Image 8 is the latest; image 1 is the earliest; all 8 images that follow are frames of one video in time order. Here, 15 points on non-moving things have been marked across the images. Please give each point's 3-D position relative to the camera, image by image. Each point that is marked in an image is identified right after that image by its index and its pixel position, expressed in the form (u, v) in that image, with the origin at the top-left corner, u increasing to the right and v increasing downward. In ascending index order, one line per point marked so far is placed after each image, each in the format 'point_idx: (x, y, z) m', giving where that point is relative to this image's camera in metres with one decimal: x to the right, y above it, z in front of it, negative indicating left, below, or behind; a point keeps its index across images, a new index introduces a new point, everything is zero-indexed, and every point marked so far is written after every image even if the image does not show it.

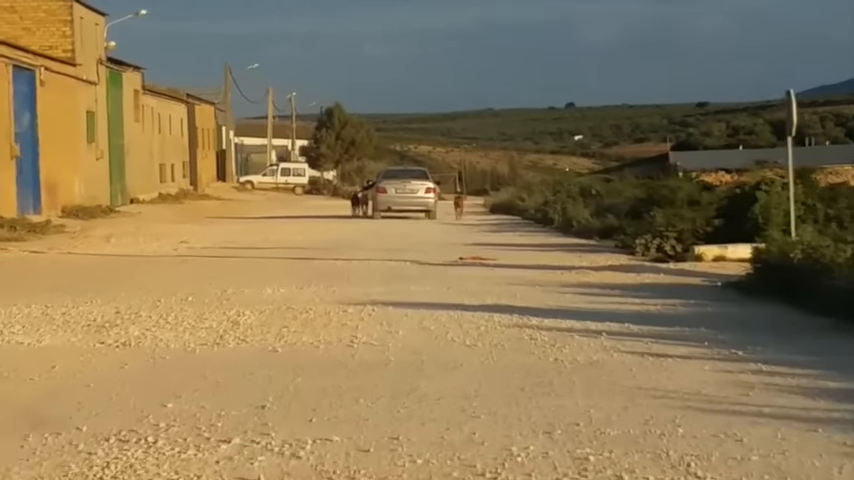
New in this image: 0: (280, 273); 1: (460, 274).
0: (-1.5, -0.3, +19.4) m
1: (+0.3, -0.3, +18.4) m
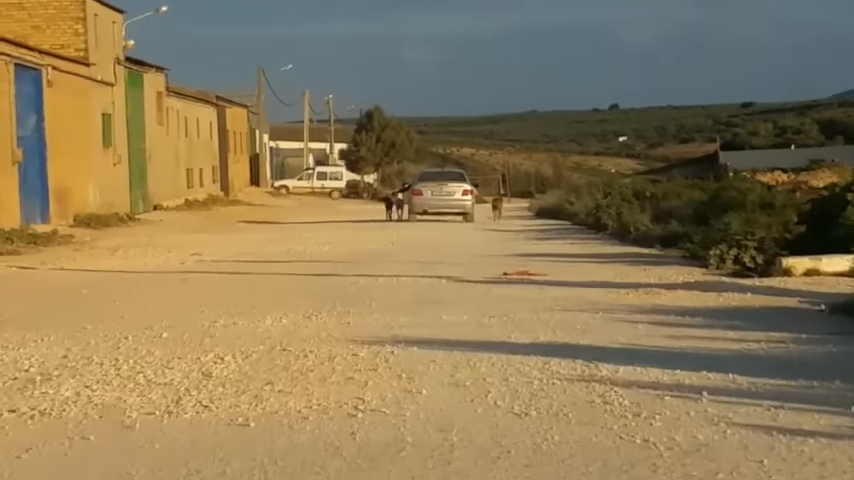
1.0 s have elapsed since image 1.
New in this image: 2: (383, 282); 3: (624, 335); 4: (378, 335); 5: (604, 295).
0: (-1.2, -0.5, +16.3) m
1: (+0.6, -0.4, +15.3) m
2: (-0.4, -0.4, +17.8) m
3: (+1.2, -0.5, +11.4) m
4: (-0.3, -0.6, +11.7) m
5: (+1.4, -0.4, +15.2) m
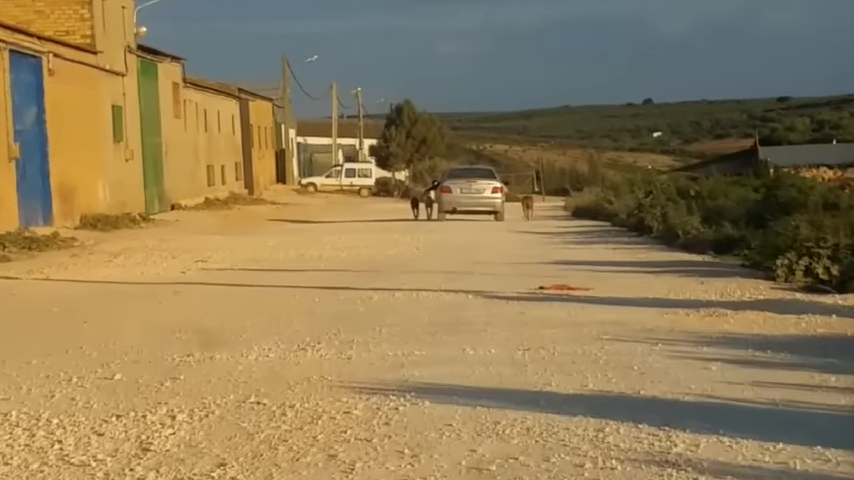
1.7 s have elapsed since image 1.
0: (-1.0, -0.5, +13.8) m
1: (+0.8, -0.5, +12.8) m
2: (-0.2, -0.5, +15.4) m
3: (+1.2, -0.6, +9.0) m
4: (-0.2, -0.7, +9.2) m
5: (+1.5, -0.5, +12.8) m
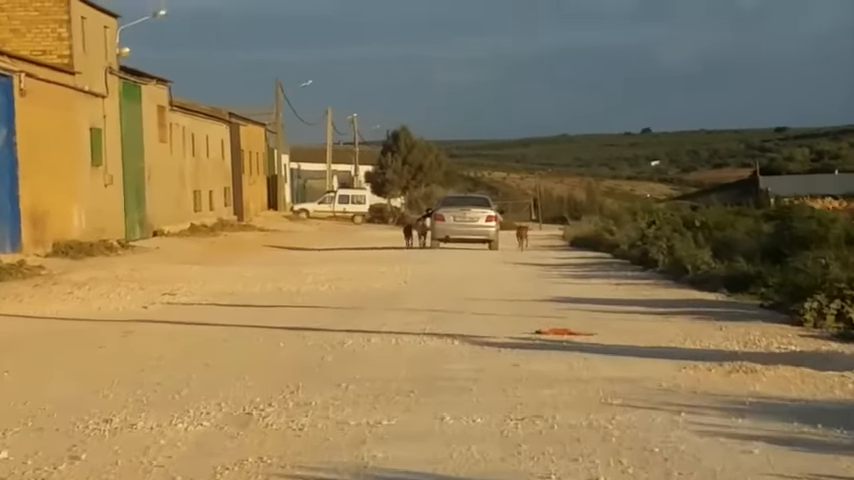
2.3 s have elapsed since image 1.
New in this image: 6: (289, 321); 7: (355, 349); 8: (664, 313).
0: (-1.2, -0.8, +11.9) m
1: (+0.6, -0.8, +10.9) m
2: (-0.3, -0.7, +13.4) m
3: (+1.1, -0.8, +7.0) m
4: (-0.3, -0.8, +7.3) m
5: (+1.4, -0.8, +10.8) m
6: (-1.2, -0.7, +17.2) m
7: (-0.5, -0.7, +13.2) m
8: (+2.0, -0.6, +16.8) m
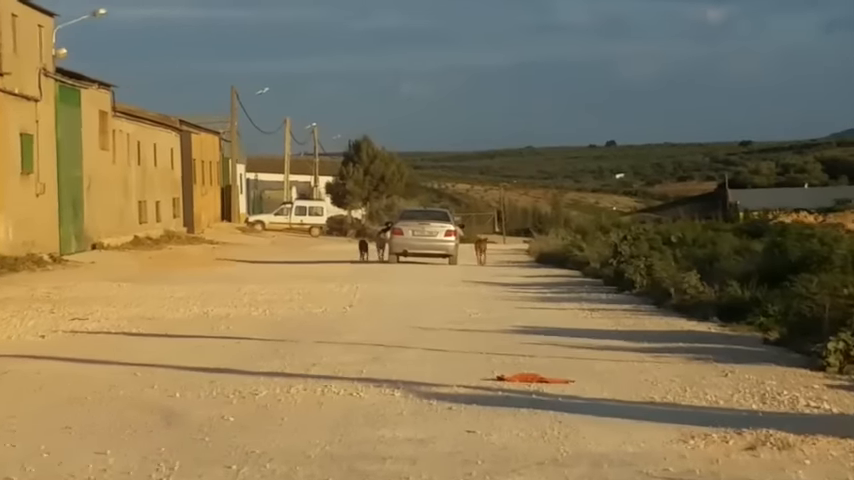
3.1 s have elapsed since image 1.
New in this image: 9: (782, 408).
0: (-1.5, -0.9, +9.1) m
1: (+0.3, -0.9, +8.1) m
2: (-0.7, -0.9, +10.6) m
3: (+0.9, -0.9, +4.2) m
4: (-0.6, -0.9, +4.5) m
5: (+1.1, -0.9, +8.0) m
6: (-1.6, -0.9, +14.4) m
7: (-0.9, -0.9, +10.4) m
8: (+1.6, -0.8, +14.0) m
9: (+1.8, -0.8, +10.0) m
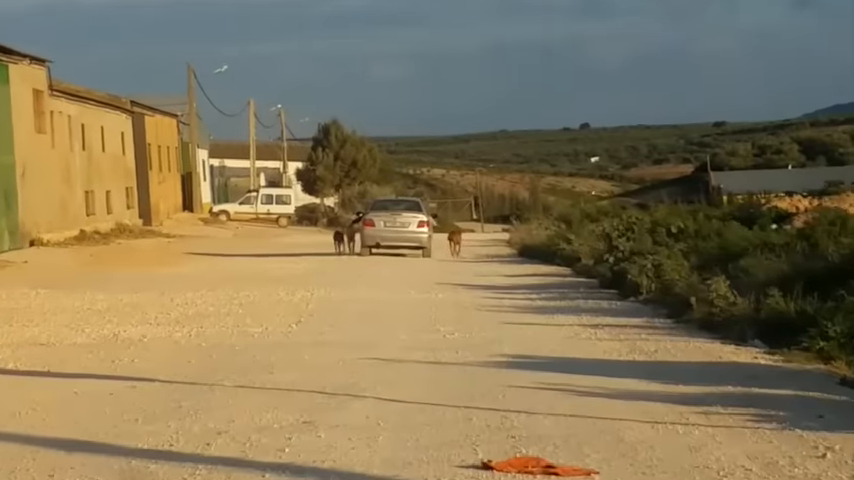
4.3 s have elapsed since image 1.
0: (-1.7, -1.0, +5.1) m
1: (+0.1, -1.0, +4.1) m
2: (-0.9, -0.9, +6.7) m
3: (+0.7, -1.0, +0.3) m
4: (-0.7, -1.1, +0.5) m
5: (+0.9, -1.0, +4.1) m
6: (-1.9, -0.9, +10.4) m
7: (-1.0, -1.0, +6.4) m
8: (+1.4, -0.8, +10.0) m
9: (+1.6, -0.9, +6.1) m
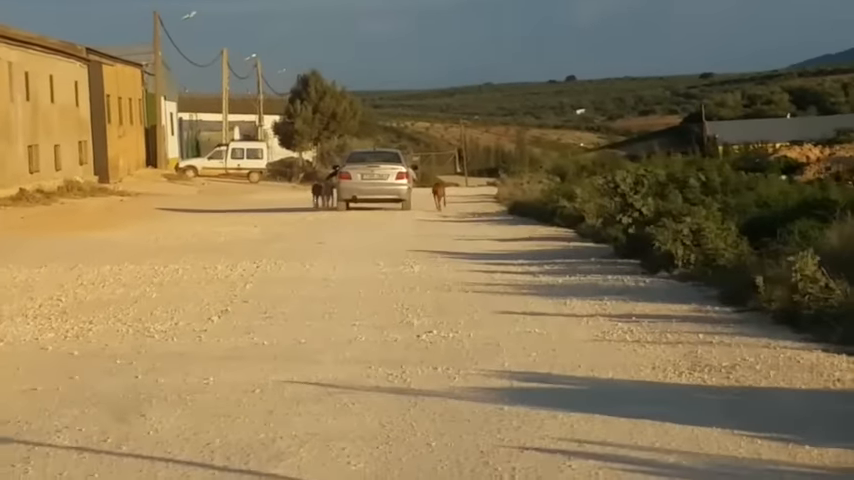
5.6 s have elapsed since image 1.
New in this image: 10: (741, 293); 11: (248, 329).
0: (-1.8, -1.1, +0.5) m
1: (+0.1, -1.0, -0.4) m
2: (-1.0, -0.9, +2.1) m
3: (+0.7, -1.2, -4.3) m
4: (-0.8, -1.2, -4.1) m
5: (+0.8, -1.0, -0.5) m
6: (-2.0, -0.9, +5.8) m
7: (-1.2, -1.0, +1.8) m
8: (+1.2, -0.7, +5.5) m
9: (+1.5, -0.9, +1.5) m
10: (+2.0, -0.3, +12.7) m
11: (-1.2, -0.5, +12.0) m
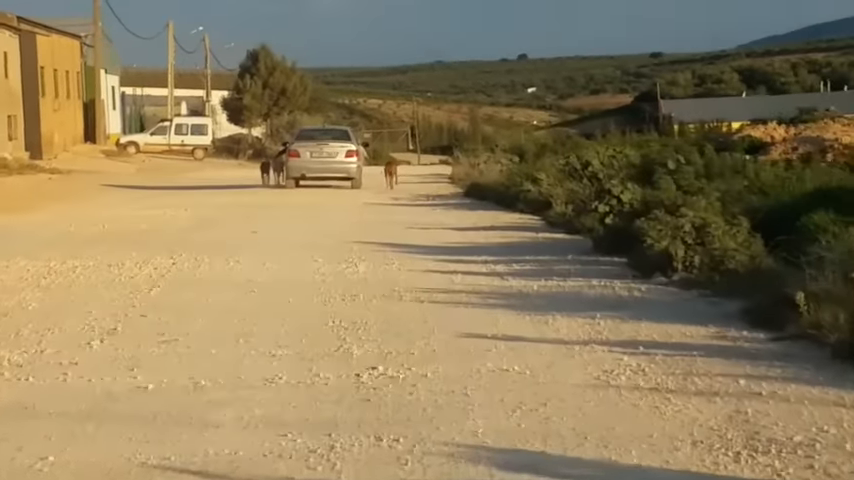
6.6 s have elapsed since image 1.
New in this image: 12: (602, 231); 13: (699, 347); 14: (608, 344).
0: (-1.7, -1.2, -2.4) m
1: (+0.1, -1.2, -3.3) m
2: (-1.0, -1.1, -0.8) m
3: (+0.8, -1.4, -7.1) m
4: (-0.6, -1.4, -7.0) m
5: (+0.9, -1.2, -3.3) m
6: (-2.1, -1.0, +2.9) m
7: (-1.2, -1.1, -1.1) m
8: (+1.1, -0.8, +2.6) m
9: (+1.5, -1.1, -1.3) m
10: (+1.7, -0.3, +9.8) m
11: (-1.4, -0.6, +9.1) m
12: (+1.5, +0.1, +17.0) m
13: (+1.3, -0.5, +9.1) m
14: (+0.8, -0.5, +9.4) m
